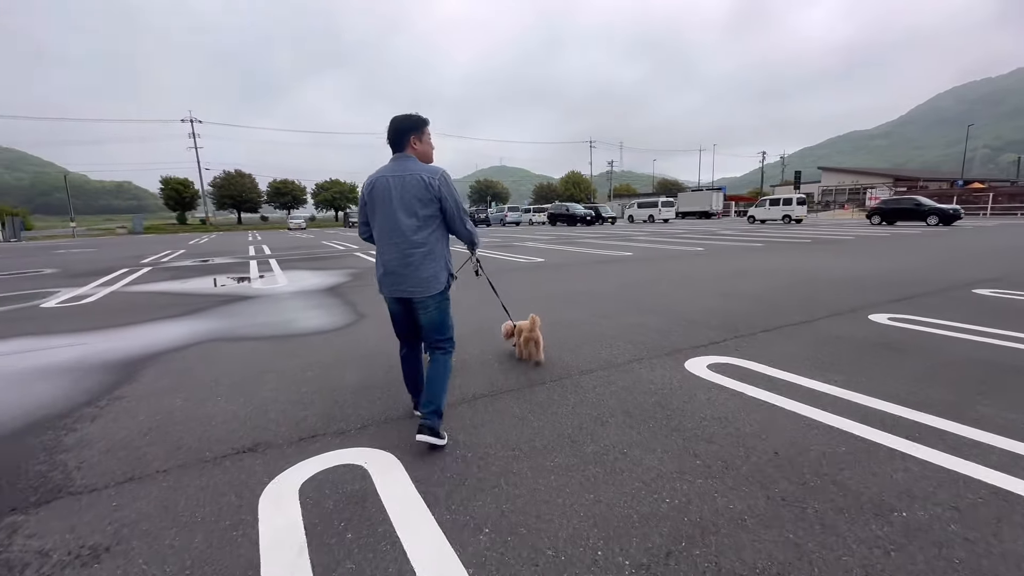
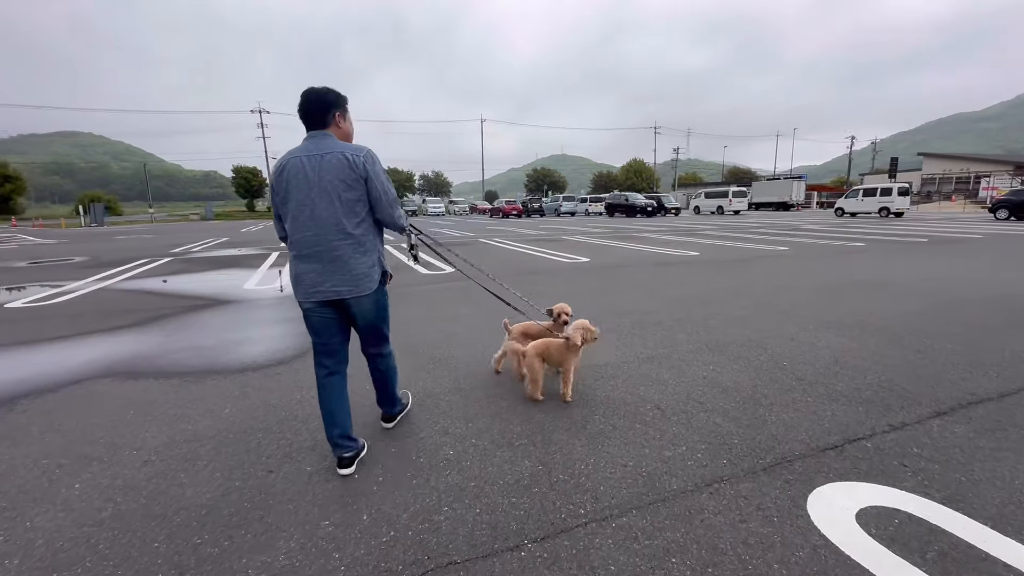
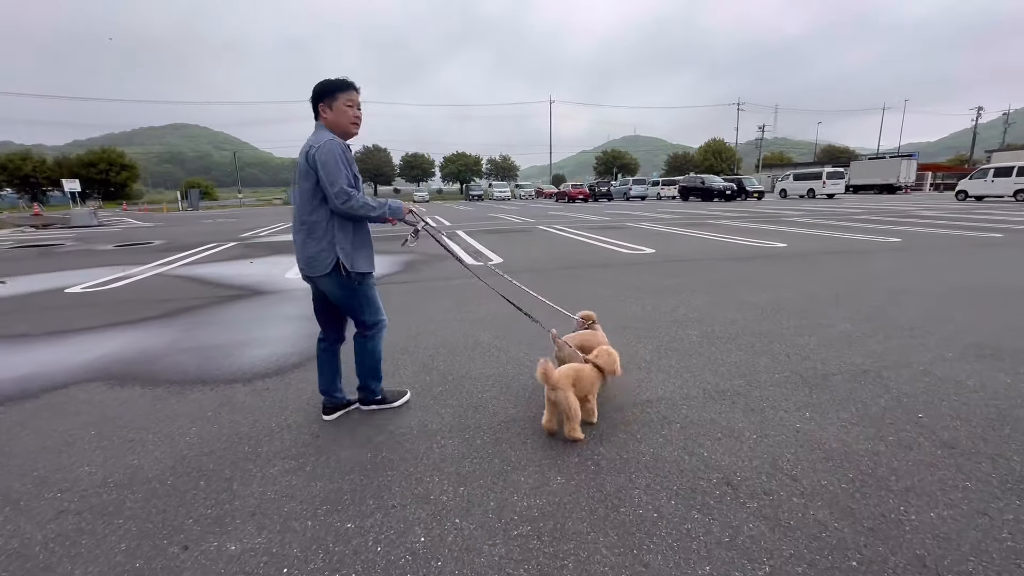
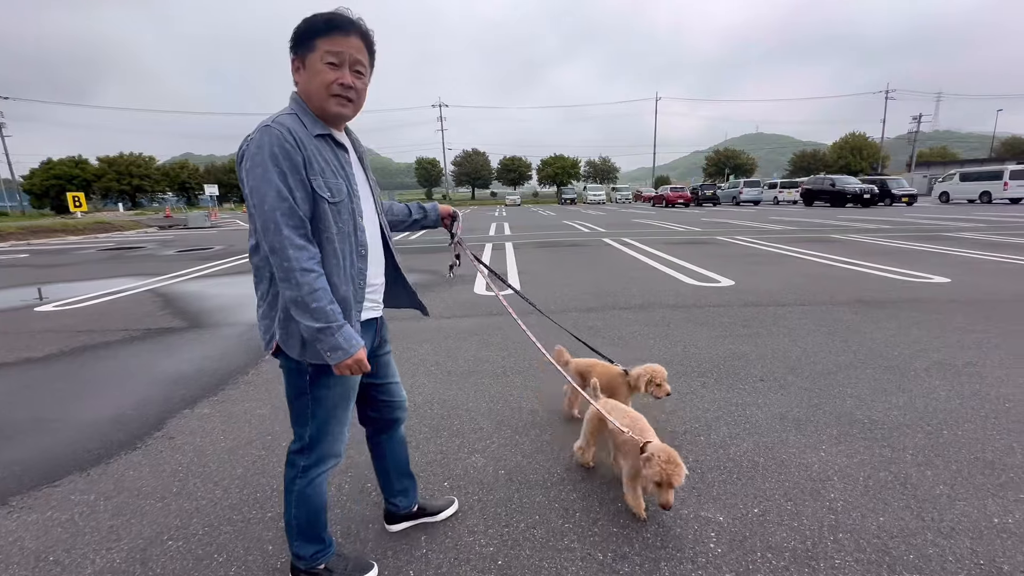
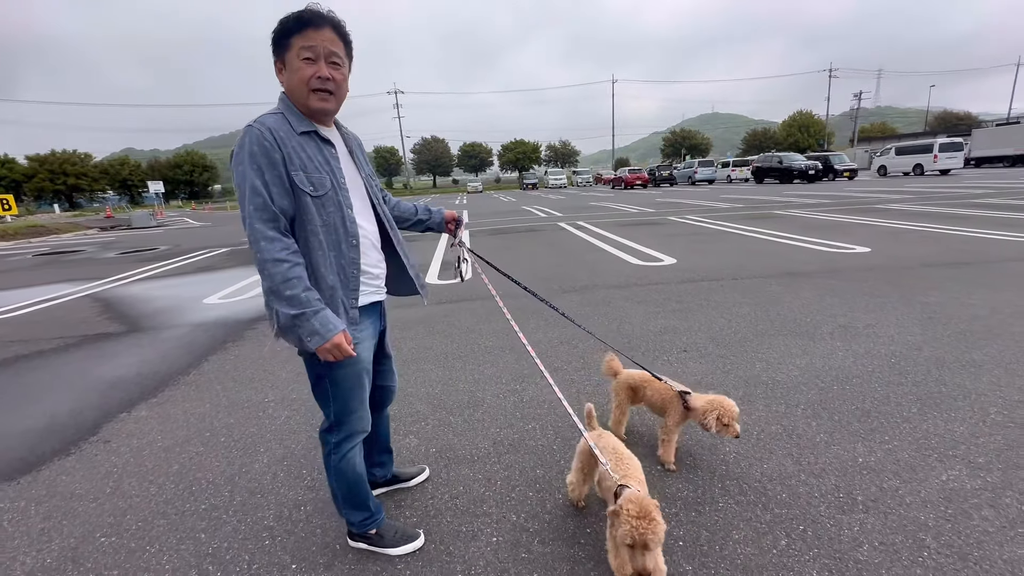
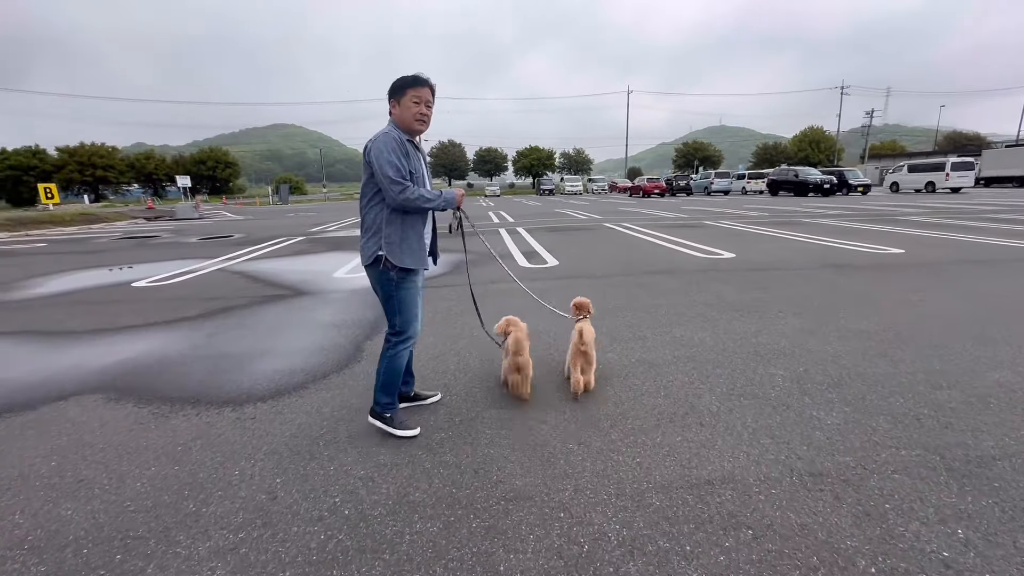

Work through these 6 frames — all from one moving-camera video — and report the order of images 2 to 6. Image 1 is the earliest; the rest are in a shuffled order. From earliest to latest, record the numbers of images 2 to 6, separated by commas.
2, 3, 6, 4, 5
